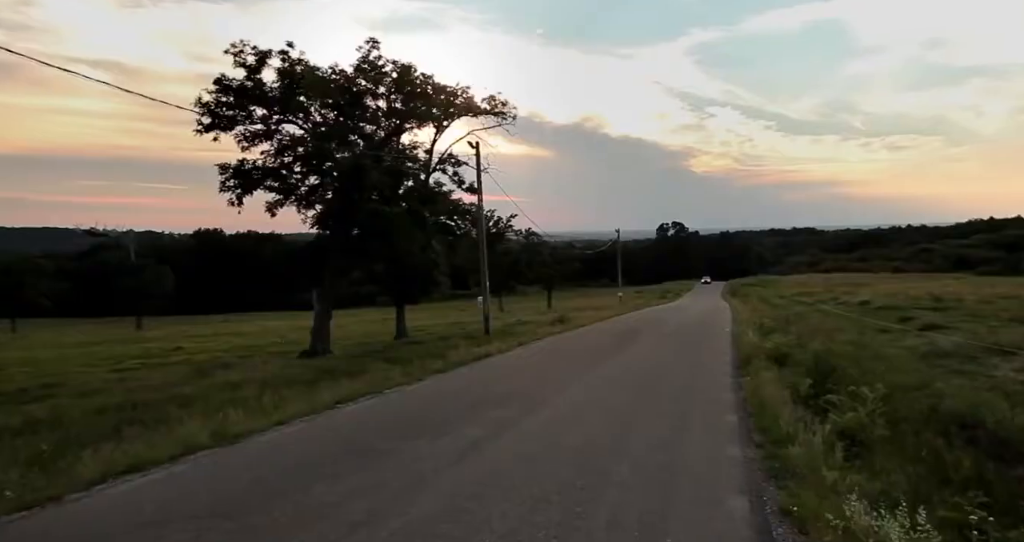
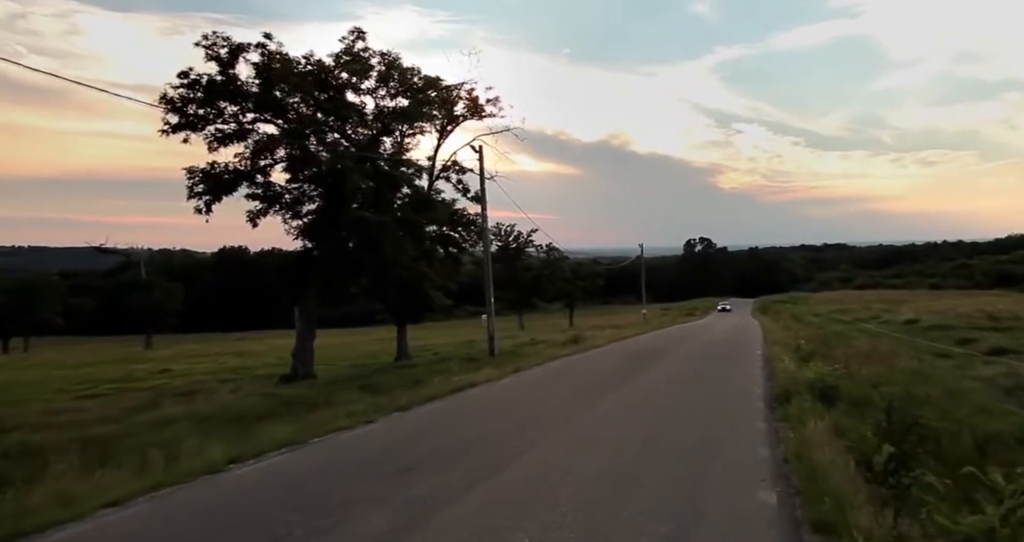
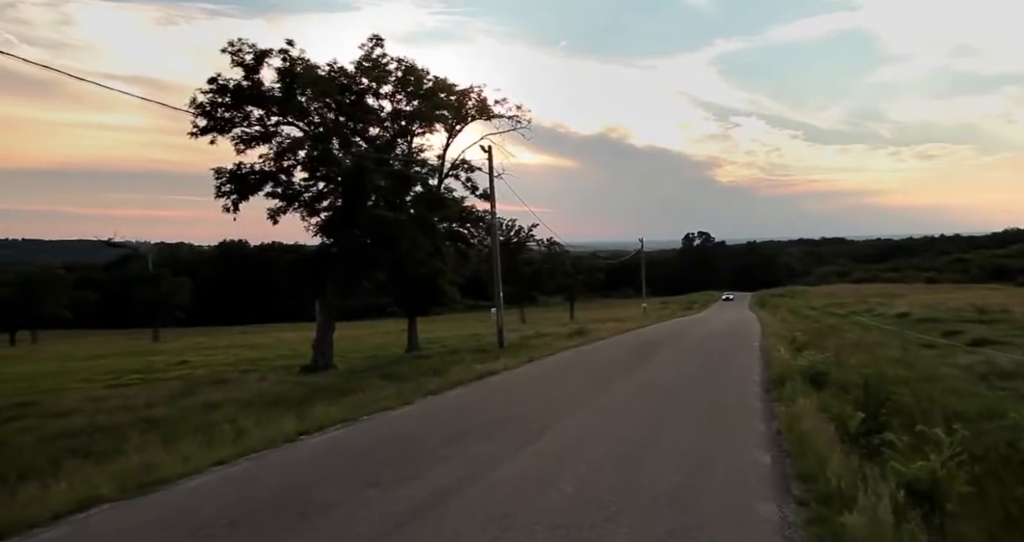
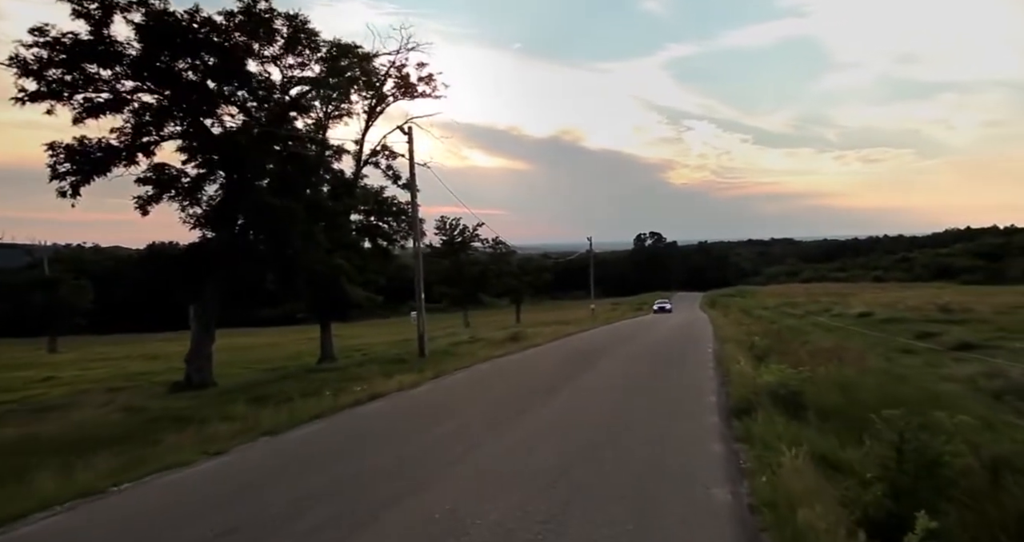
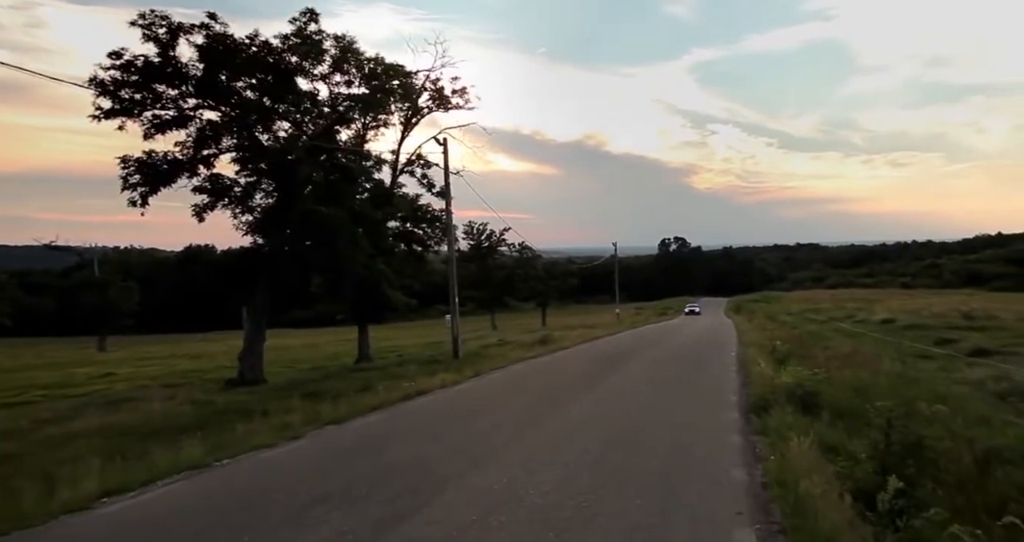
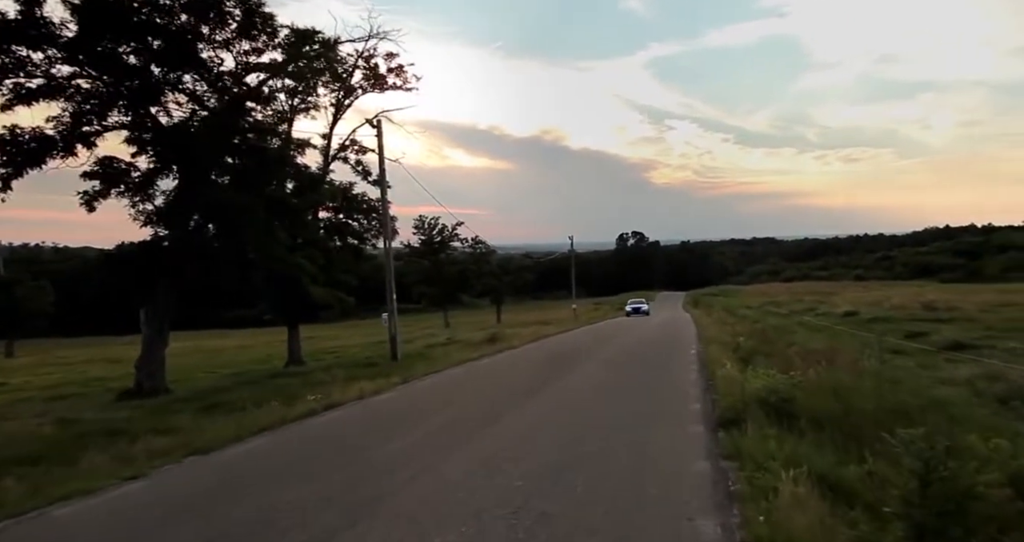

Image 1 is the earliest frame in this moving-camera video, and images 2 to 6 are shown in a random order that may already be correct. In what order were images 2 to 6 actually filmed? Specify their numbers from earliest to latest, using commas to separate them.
3, 2, 5, 4, 6
